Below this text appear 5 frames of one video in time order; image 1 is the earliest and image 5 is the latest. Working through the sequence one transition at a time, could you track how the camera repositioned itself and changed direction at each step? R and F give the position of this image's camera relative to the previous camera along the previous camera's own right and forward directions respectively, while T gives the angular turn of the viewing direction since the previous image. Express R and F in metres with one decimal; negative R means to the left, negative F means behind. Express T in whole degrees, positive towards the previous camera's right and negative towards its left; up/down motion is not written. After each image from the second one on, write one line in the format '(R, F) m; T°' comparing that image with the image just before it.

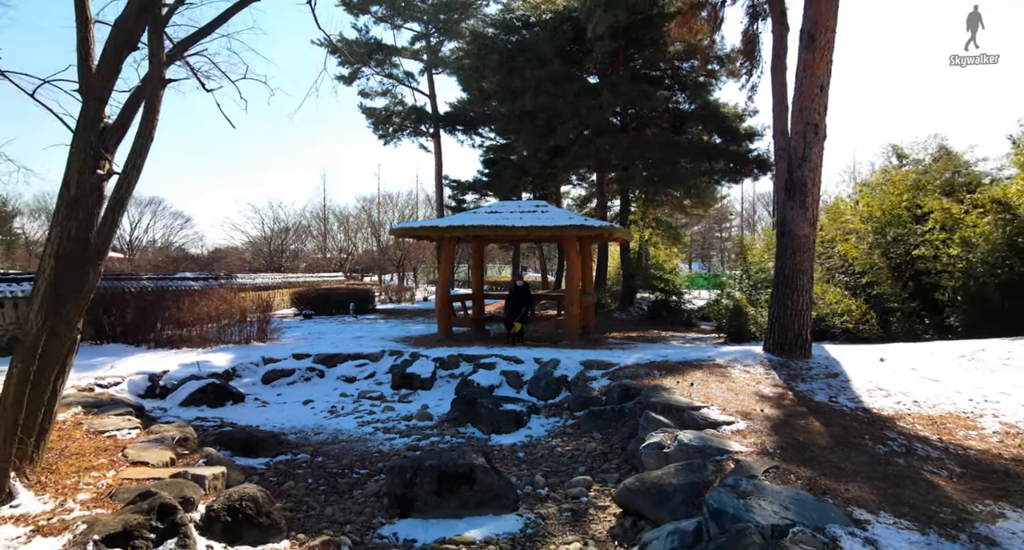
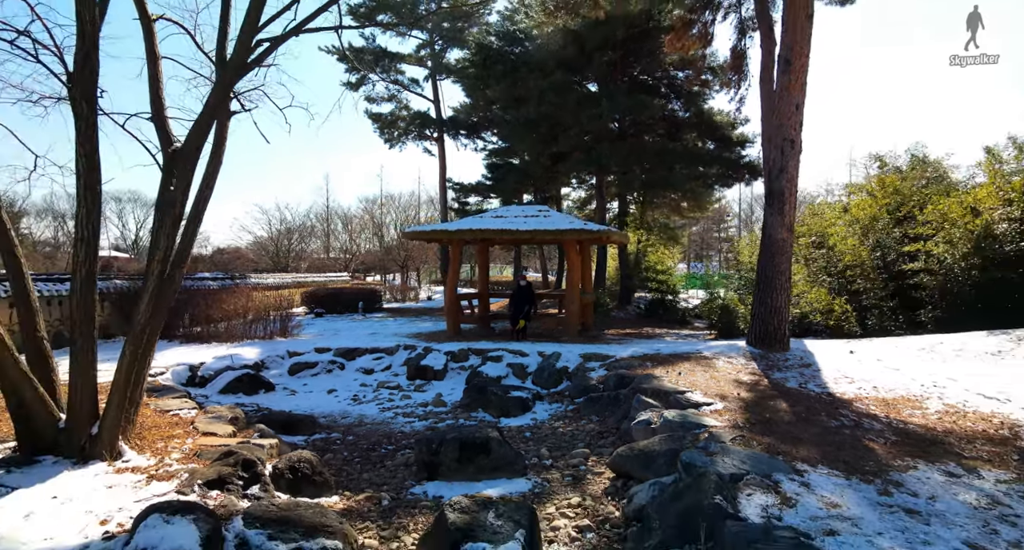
(-0.1, -0.8) m; 0°
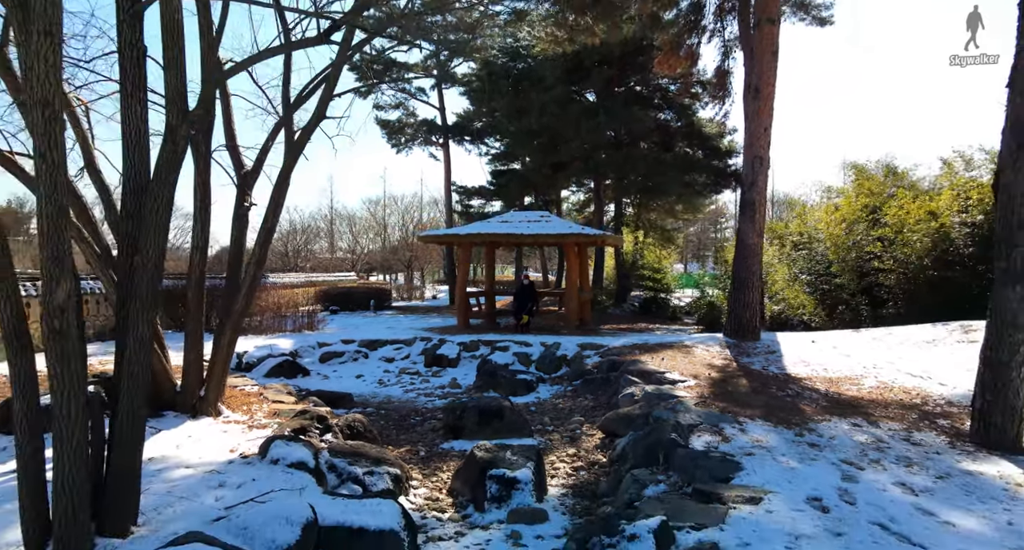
(-0.1, -1.2) m; 0°
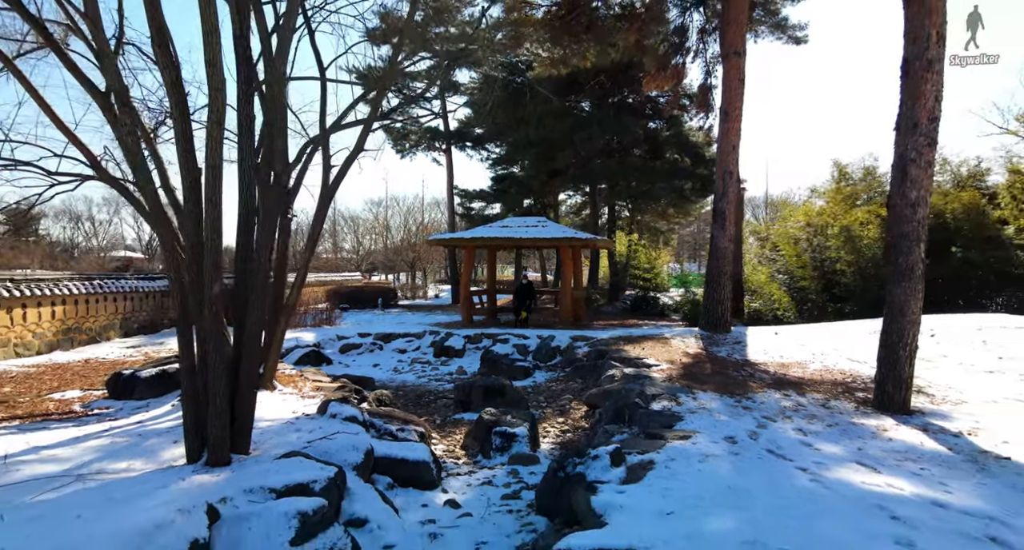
(0.0, -1.2) m; 0°
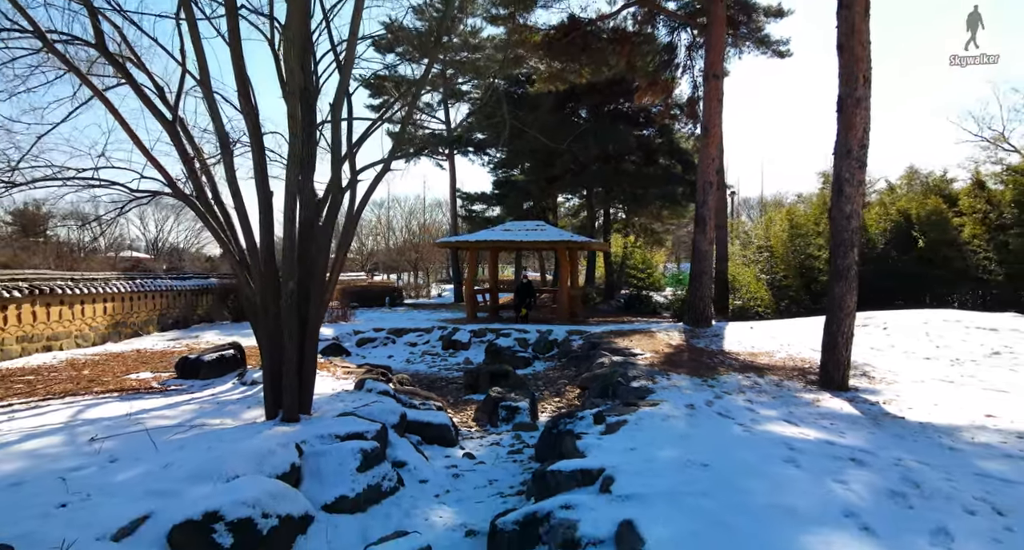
(0.0, -1.1) m; 0°
